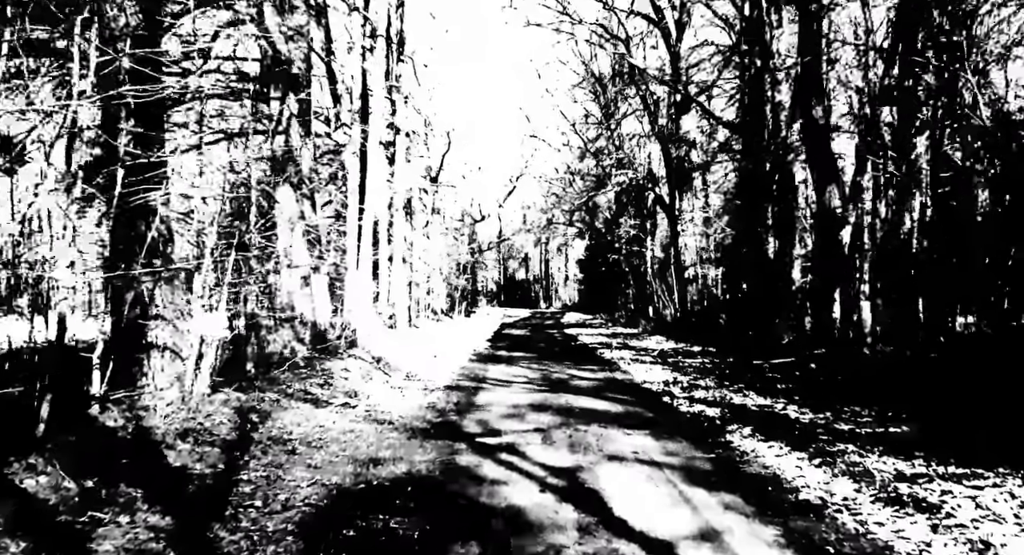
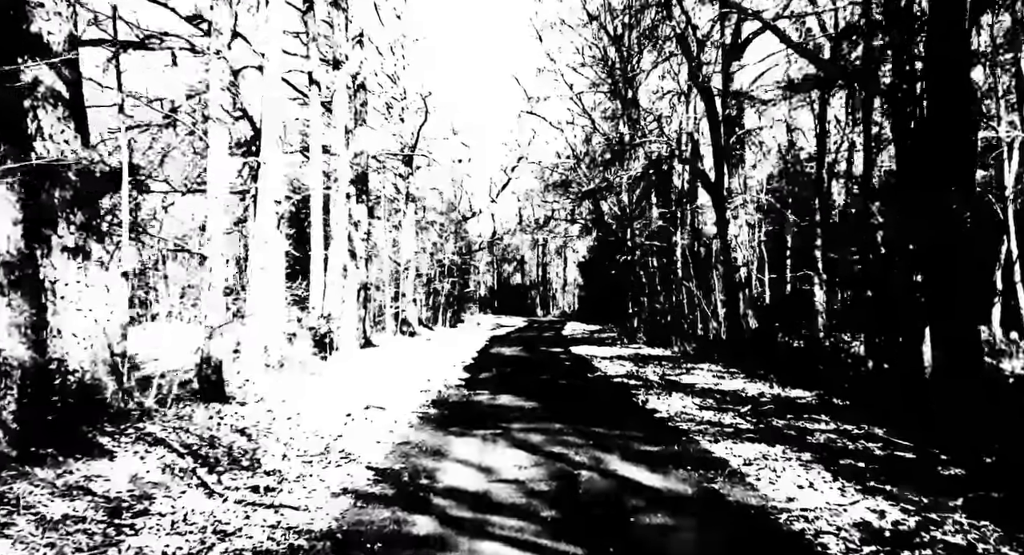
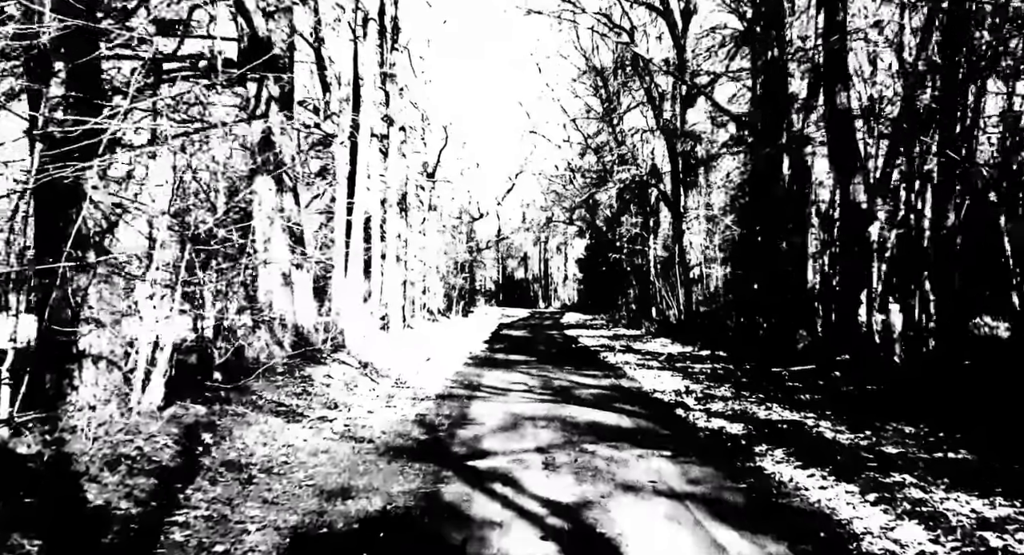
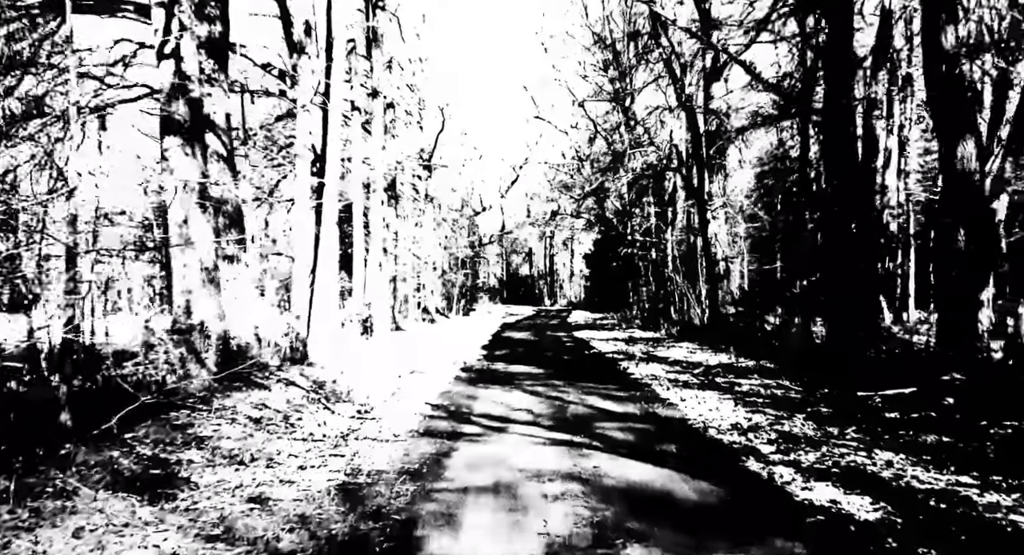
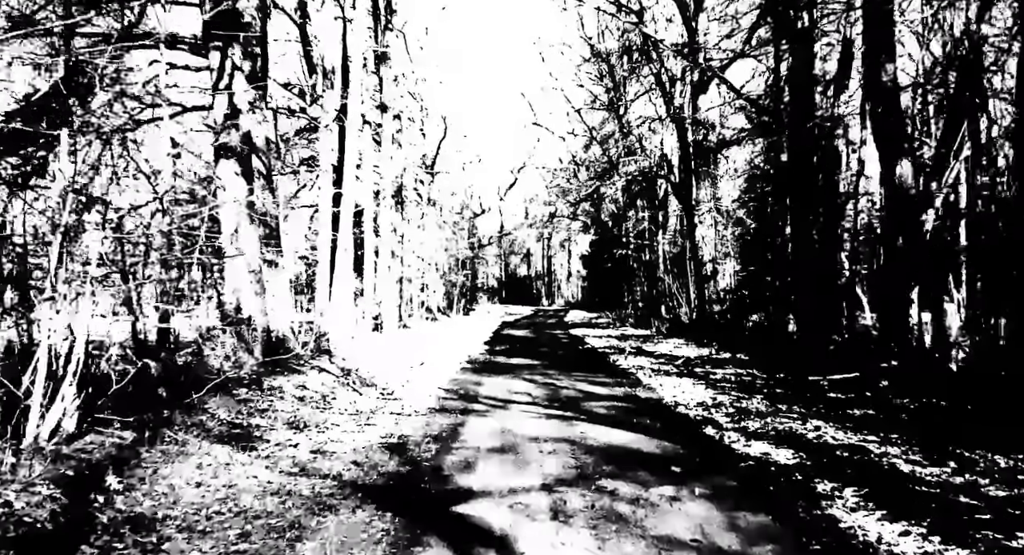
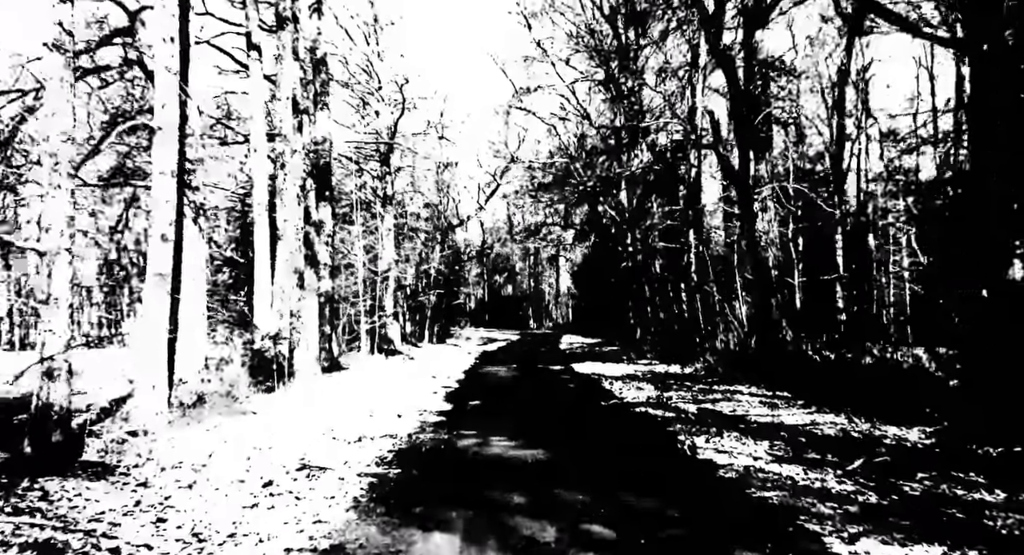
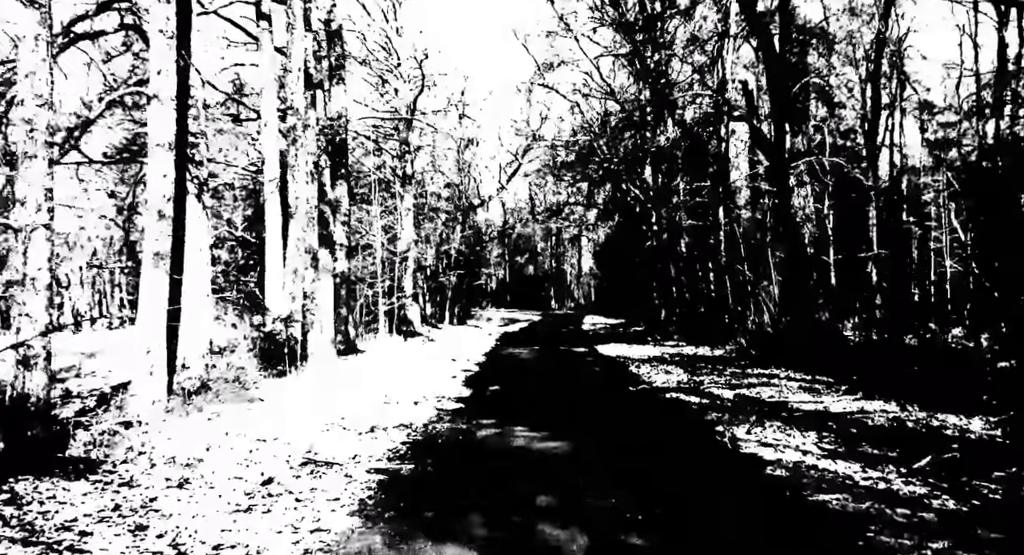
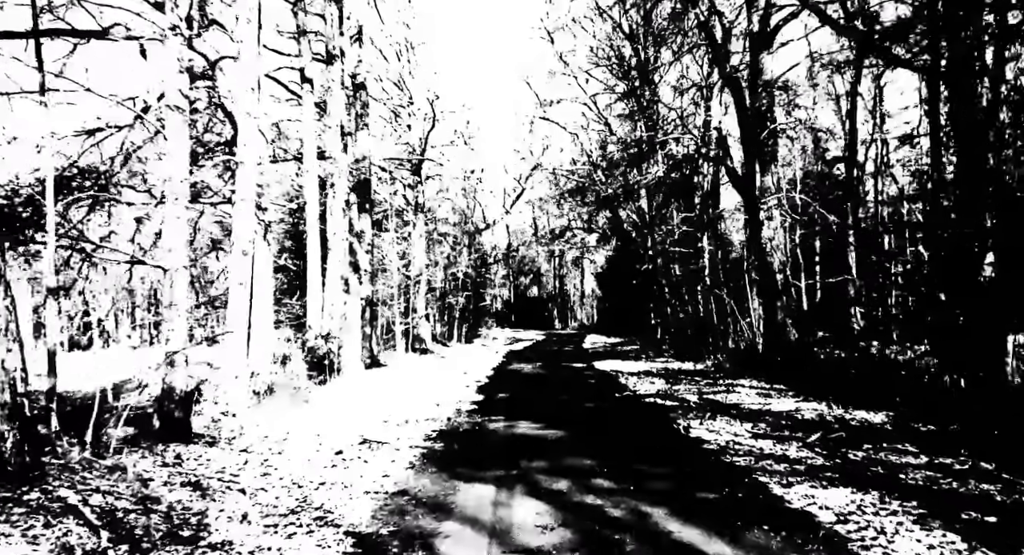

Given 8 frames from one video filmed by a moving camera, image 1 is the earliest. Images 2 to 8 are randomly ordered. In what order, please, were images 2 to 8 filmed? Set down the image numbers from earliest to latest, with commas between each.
3, 5, 4, 2, 8, 6, 7
